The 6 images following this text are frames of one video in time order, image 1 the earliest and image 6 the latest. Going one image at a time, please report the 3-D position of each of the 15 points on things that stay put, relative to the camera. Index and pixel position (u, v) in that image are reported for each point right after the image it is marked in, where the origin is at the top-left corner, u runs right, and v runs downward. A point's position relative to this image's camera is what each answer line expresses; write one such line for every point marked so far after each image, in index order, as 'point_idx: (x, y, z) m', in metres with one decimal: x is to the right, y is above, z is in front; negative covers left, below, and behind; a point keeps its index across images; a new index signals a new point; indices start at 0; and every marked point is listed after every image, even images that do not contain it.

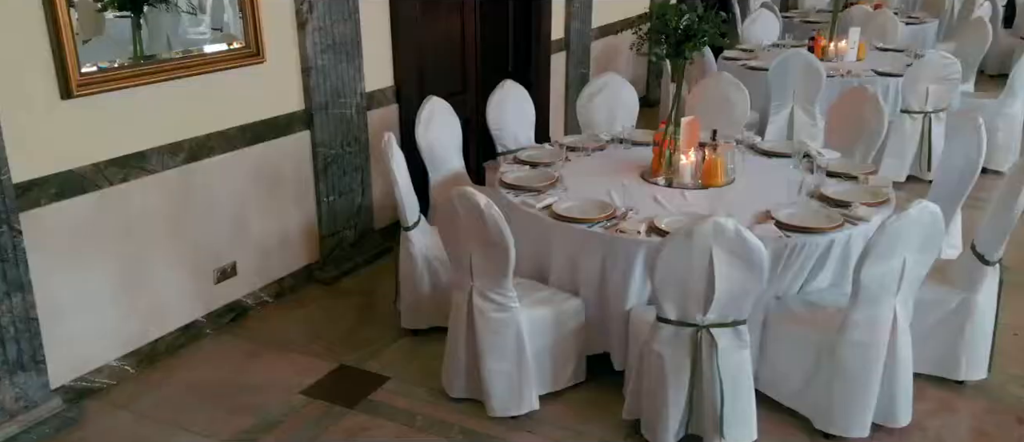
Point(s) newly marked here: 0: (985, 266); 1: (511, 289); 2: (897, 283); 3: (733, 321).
0: (+1.8, -0.2, +3.4) m
1: (0.0, -0.2, +3.1) m
2: (+1.3, -0.2, +3.0) m
3: (+0.7, -0.3, +2.9) m
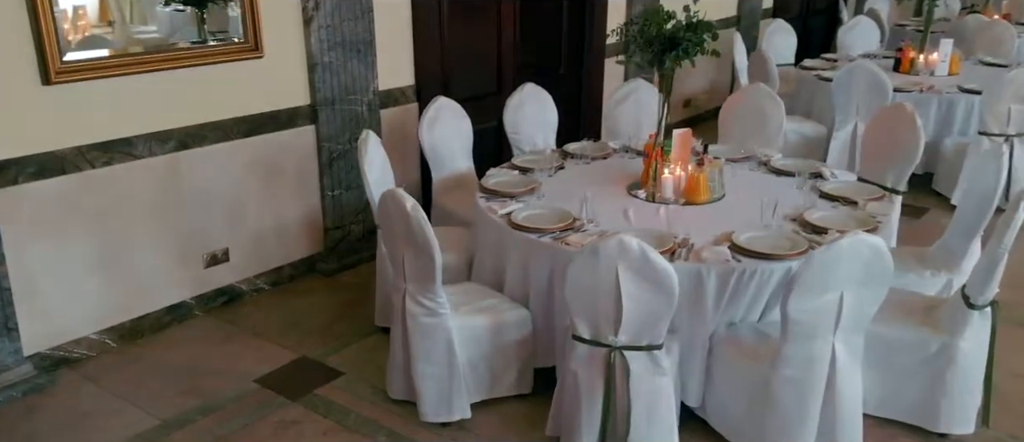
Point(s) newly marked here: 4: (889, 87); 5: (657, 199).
0: (+1.6, -0.3, +3.0) m
1: (-0.2, -0.3, +3.1) m
2: (+1.0, -0.3, +2.7) m
3: (+0.4, -0.4, +2.8) m
4: (+2.4, +0.9, +5.7) m
5: (+0.6, +0.1, +3.8) m
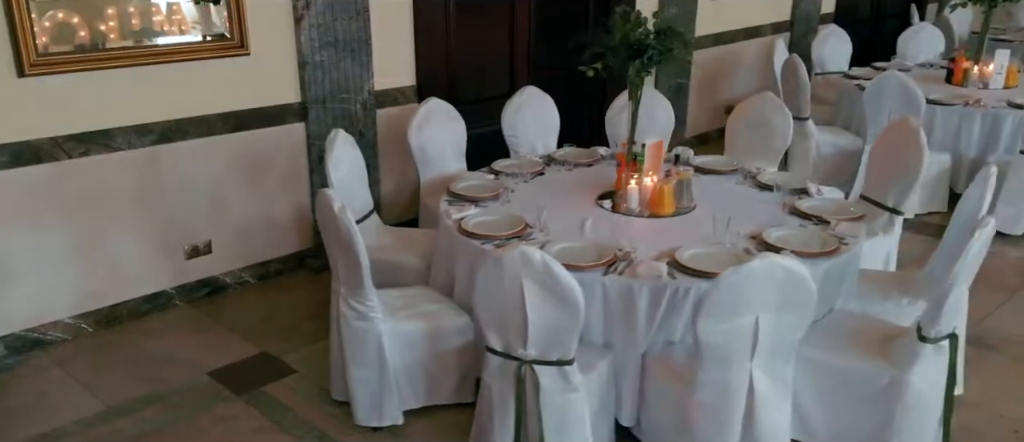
0: (+1.3, -0.4, +2.8) m
1: (-0.5, -0.3, +3.0) m
2: (+0.7, -0.4, +2.6) m
3: (+0.1, -0.4, +2.7) m
4: (+2.5, +0.7, +5.4) m
5: (+0.5, 0.0, +3.7) m
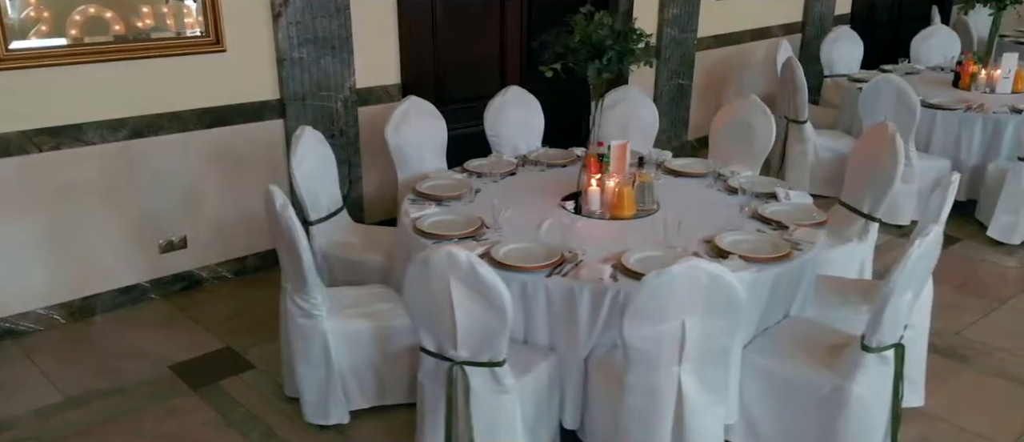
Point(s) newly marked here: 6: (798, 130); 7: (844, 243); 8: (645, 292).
0: (+1.1, -0.4, +2.8) m
1: (-0.7, -0.3, +3.0) m
2: (+0.5, -0.4, +2.5) m
3: (-0.1, -0.4, +2.7) m
4: (+2.4, +0.7, +5.3) m
5: (+0.3, 0.0, +3.6) m
6: (+2.0, +0.6, +6.1) m
7: (+1.5, -0.1, +4.0) m
8: (+0.4, -0.2, +2.4) m
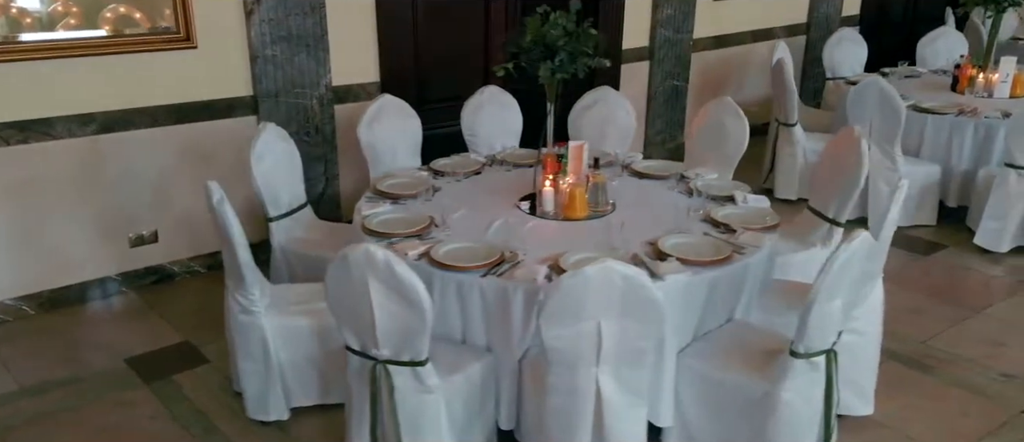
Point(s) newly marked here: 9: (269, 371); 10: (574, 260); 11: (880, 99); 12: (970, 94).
0: (+0.9, -0.4, +2.7) m
1: (-0.9, -0.2, +3.1) m
2: (+0.2, -0.4, +2.5) m
3: (-0.3, -0.4, +2.7) m
4: (+2.3, +0.7, +5.2) m
5: (+0.1, 0.0, +3.6) m
6: (+1.9, +0.6, +6.0) m
7: (+1.3, -0.1, +3.9) m
8: (+0.1, -0.2, +2.4) m
9: (-0.9, -0.5, +3.2) m
10: (+0.2, -0.1, +3.0) m
11: (+2.2, +0.7, +5.3) m
12: (+3.2, +0.9, +6.2) m
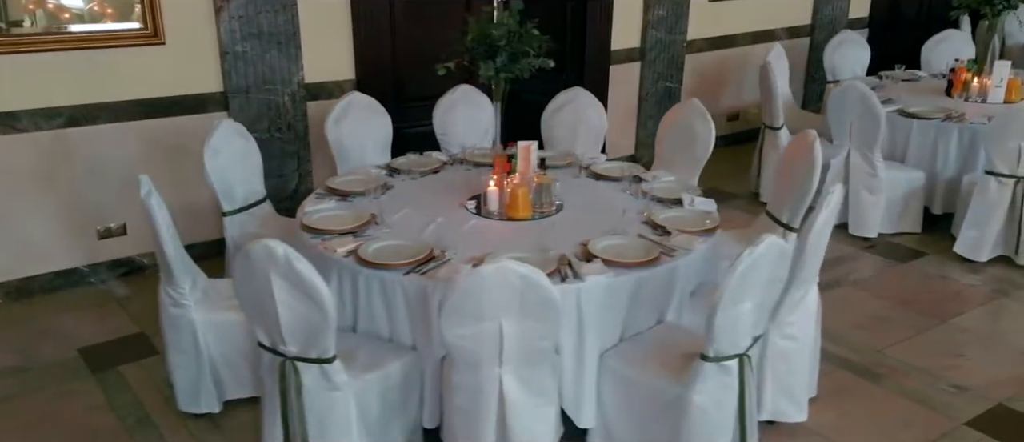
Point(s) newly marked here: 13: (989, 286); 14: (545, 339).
0: (+0.6, -0.4, +2.7) m
1: (-1.2, -0.2, +3.1) m
2: (0.0, -0.4, +2.5) m
3: (-0.6, -0.4, +2.7) m
4: (+2.1, +0.6, +5.1) m
5: (-0.1, 0.0, +3.6) m
6: (+1.8, +0.6, +6.0) m
7: (+1.1, -0.1, +3.9) m
8: (-0.2, -0.2, +2.4) m
9: (-1.1, -0.5, +3.2) m
10: (0.0, -0.1, +3.0) m
11: (+2.0, +0.7, +5.2) m
12: (+3.1, +0.8, +6.1) m
13: (+2.6, -0.4, +4.8) m
14: (+0.1, -0.3, +2.5) m
